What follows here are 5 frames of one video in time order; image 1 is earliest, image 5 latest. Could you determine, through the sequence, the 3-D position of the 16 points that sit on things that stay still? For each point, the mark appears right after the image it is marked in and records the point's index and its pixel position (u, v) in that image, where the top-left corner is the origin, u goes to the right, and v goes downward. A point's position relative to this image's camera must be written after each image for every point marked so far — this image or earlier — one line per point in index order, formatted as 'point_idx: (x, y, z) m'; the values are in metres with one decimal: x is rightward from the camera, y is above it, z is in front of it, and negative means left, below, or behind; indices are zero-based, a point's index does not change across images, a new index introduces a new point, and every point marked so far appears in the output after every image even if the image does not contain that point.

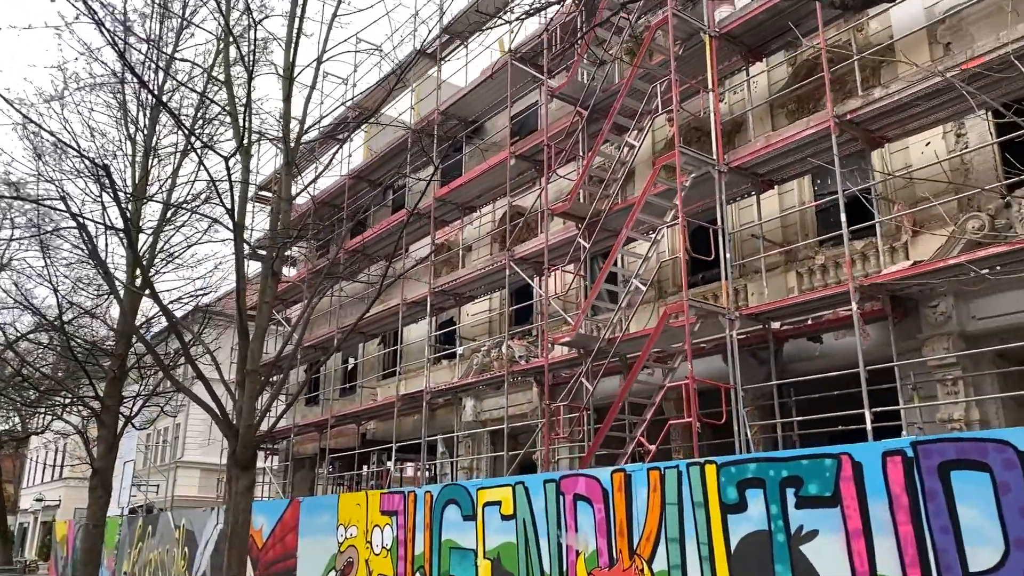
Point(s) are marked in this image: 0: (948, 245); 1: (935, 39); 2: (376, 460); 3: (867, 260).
0: (+4.8, +0.5, +8.8) m
1: (+5.3, +3.1, +10.0) m
2: (-3.4, -4.3, +20.0) m
3: (+4.5, +0.4, +10.1) m
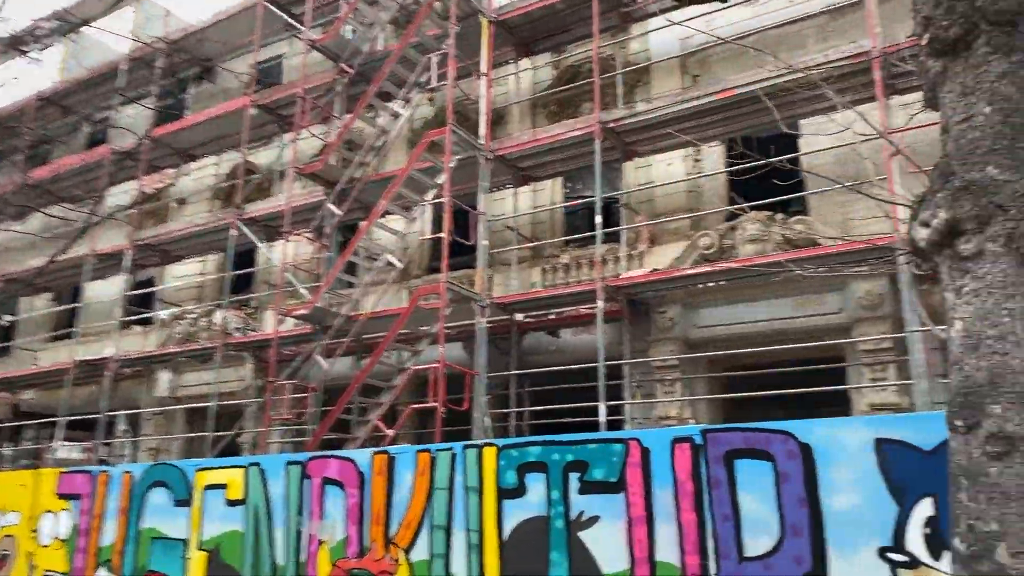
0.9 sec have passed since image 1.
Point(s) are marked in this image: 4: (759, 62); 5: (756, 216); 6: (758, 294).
0: (+2.0, +0.4, +9.6) m
1: (+2.3, +3.0, +10.9) m
2: (-10.2, -3.1, +16.9) m
3: (+1.3, +0.3, +10.6) m
4: (+3.2, +2.9, +10.3) m
5: (+2.8, +0.8, +9.2) m
6: (+2.8, -0.1, +9.1) m
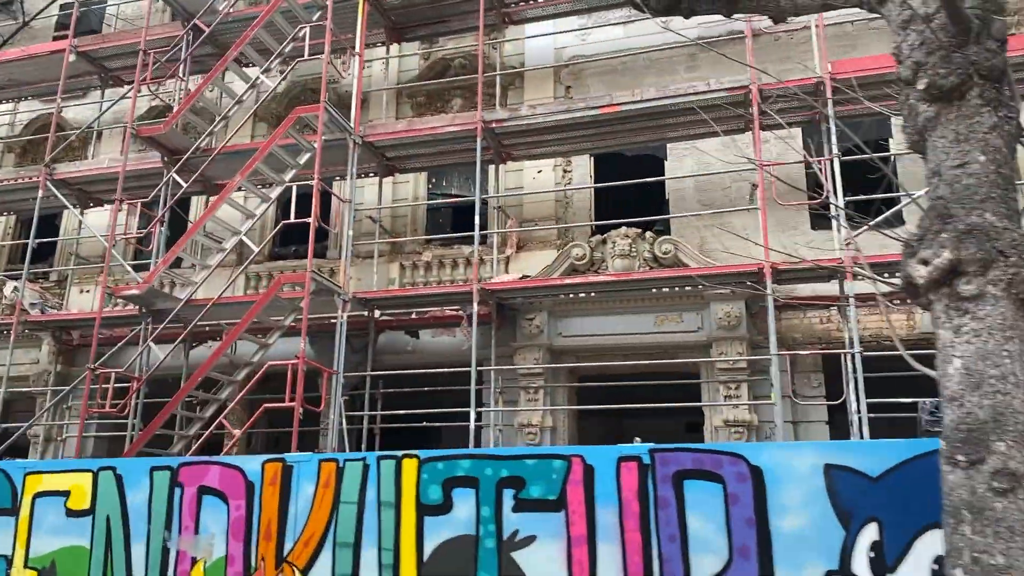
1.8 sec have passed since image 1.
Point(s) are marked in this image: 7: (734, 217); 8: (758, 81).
0: (+0.5, +0.3, +9.6) m
1: (+0.6, +2.9, +10.9) m
2: (-13.4, -2.2, +13.6) m
3: (-0.5, +0.3, +10.4) m
4: (+1.6, +2.7, +10.6) m
5: (+1.4, +0.7, +9.4) m
6: (+1.3, -0.2, +9.3) m
7: (+2.7, +0.9, +9.7) m
8: (+2.6, +2.2, +8.5) m
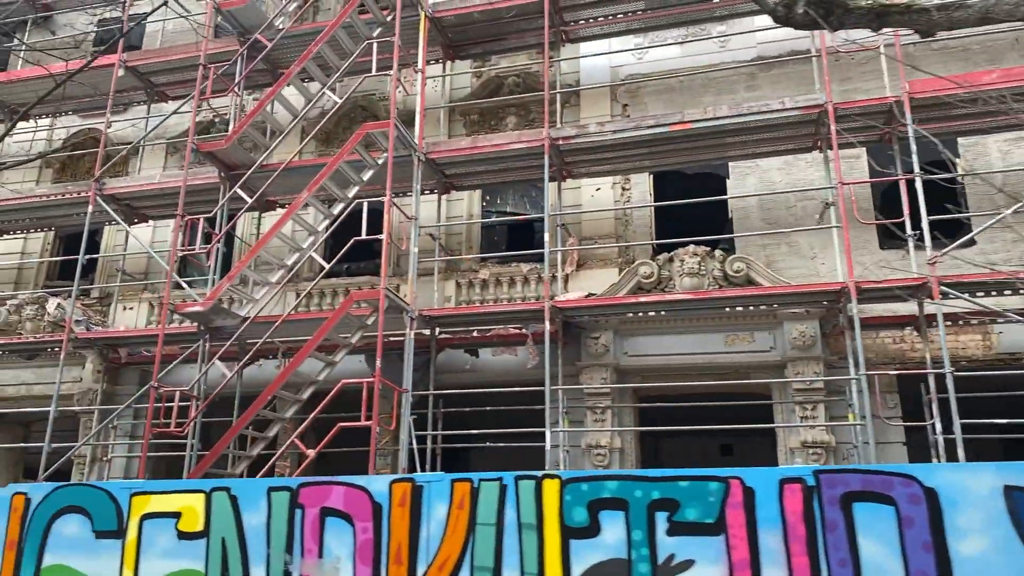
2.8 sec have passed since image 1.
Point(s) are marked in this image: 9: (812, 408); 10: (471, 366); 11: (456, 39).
0: (+1.2, 0.0, +9.5) m
1: (+1.4, +2.6, +10.9) m
2: (-12.7, -2.5, +13.2) m
3: (+0.2, +0.1, +10.3) m
4: (+2.4, +2.5, +10.6) m
5: (+2.1, +0.4, +9.4) m
6: (+2.1, -0.5, +9.2) m
7: (+3.4, +0.6, +9.6) m
8: (+3.4, +2.0, +8.5) m
9: (+3.2, -1.3, +8.6) m
10: (-0.5, -1.0, +9.8) m
11: (-0.7, +3.4, +10.8) m
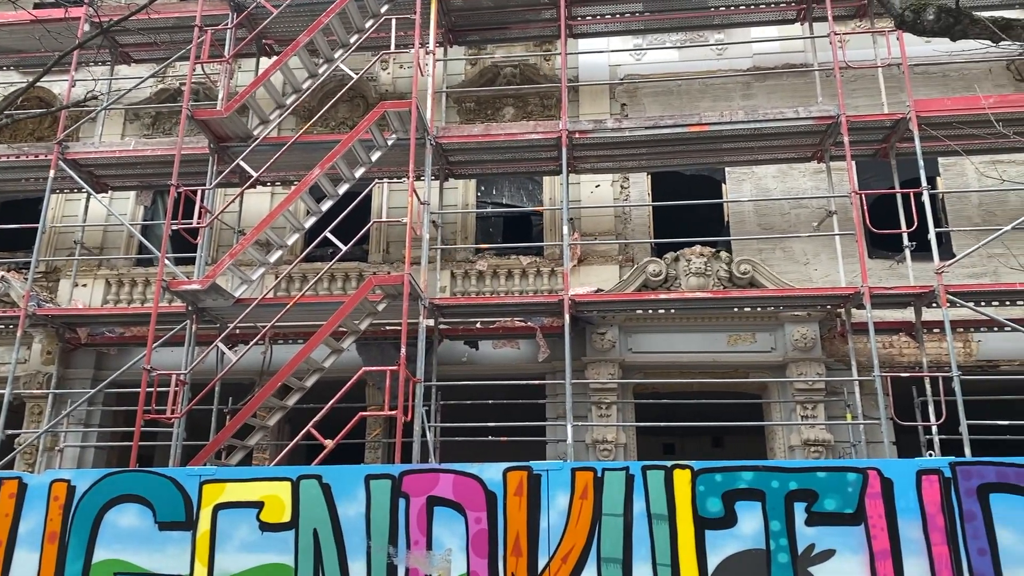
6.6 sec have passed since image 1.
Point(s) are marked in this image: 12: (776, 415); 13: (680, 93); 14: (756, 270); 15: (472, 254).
0: (+1.3, +0.1, +9.5) m
1: (+1.4, +2.6, +10.9) m
2: (-13.1, -1.8, +11.3) m
3: (+0.2, +0.2, +10.2) m
4: (+2.4, +2.5, +10.8) m
5: (+2.2, +0.4, +9.5) m
6: (+2.2, -0.4, +9.4) m
7: (+3.5, +0.6, +10.0) m
8: (+3.7, +1.9, +8.9) m
9: (+3.3, -1.3, +8.9) m
10: (-0.5, -0.8, +9.6) m
11: (-0.7, +3.5, +10.6) m
12: (+3.1, -1.5, +9.4) m
13: (+2.3, +2.7, +10.9) m
14: (+2.8, +0.2, +9.4) m
15: (-0.5, +0.5, +10.3) m
